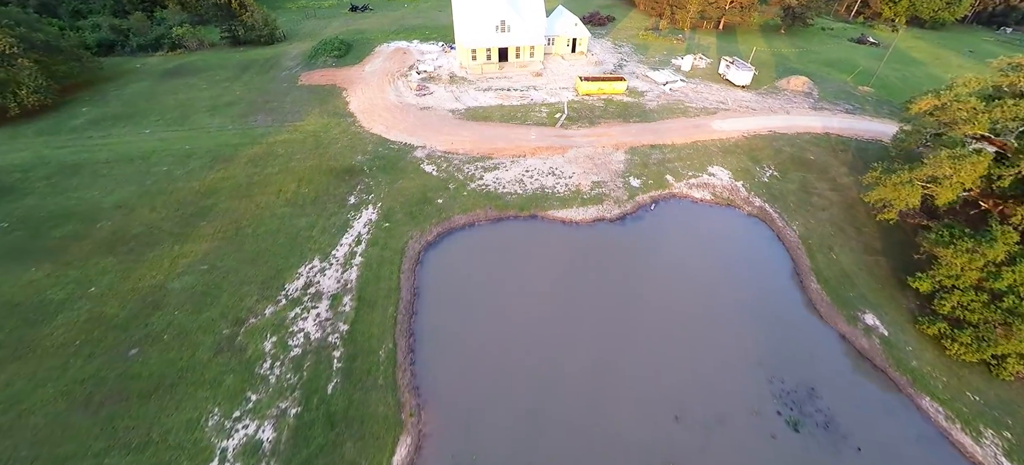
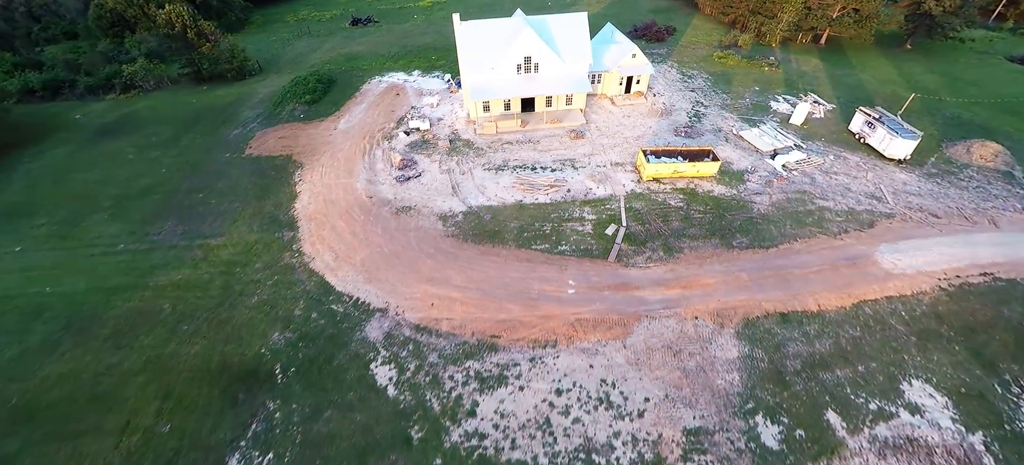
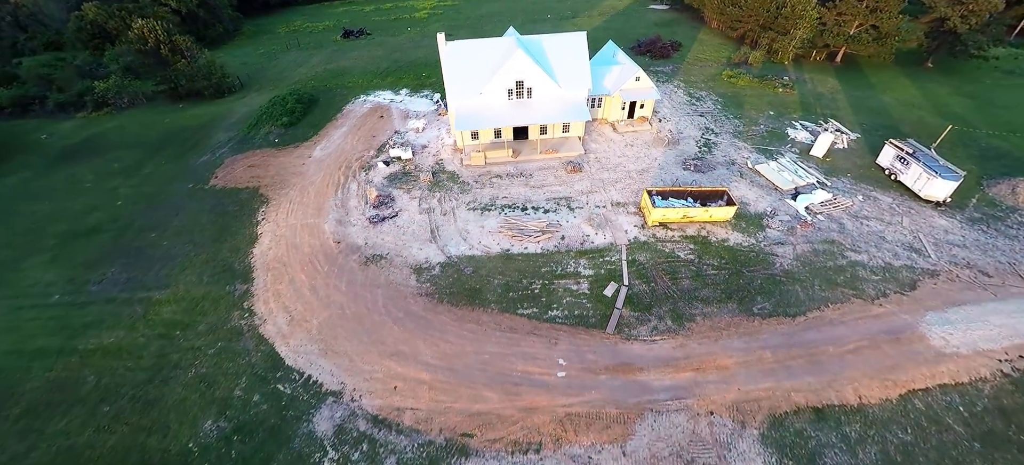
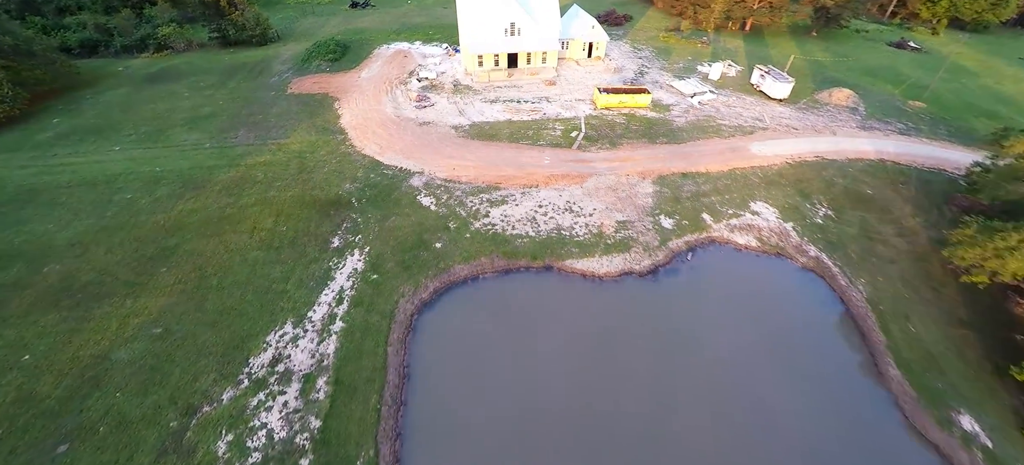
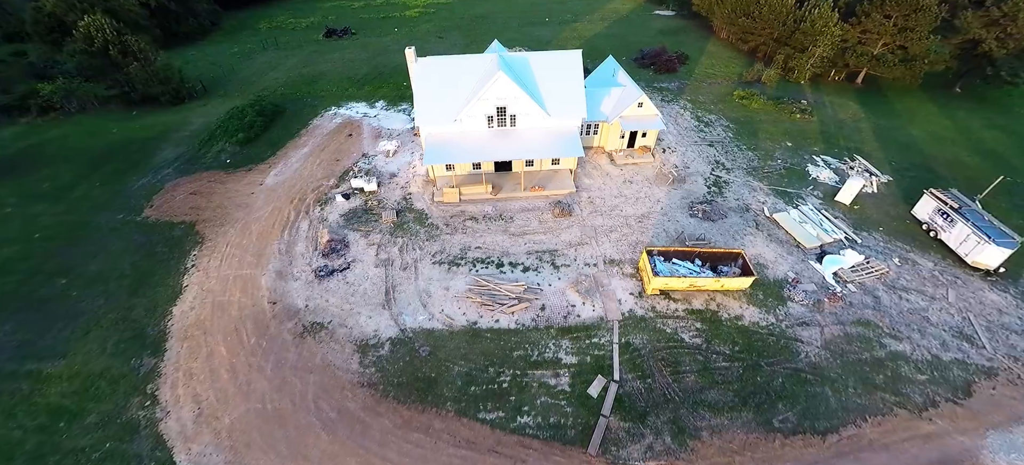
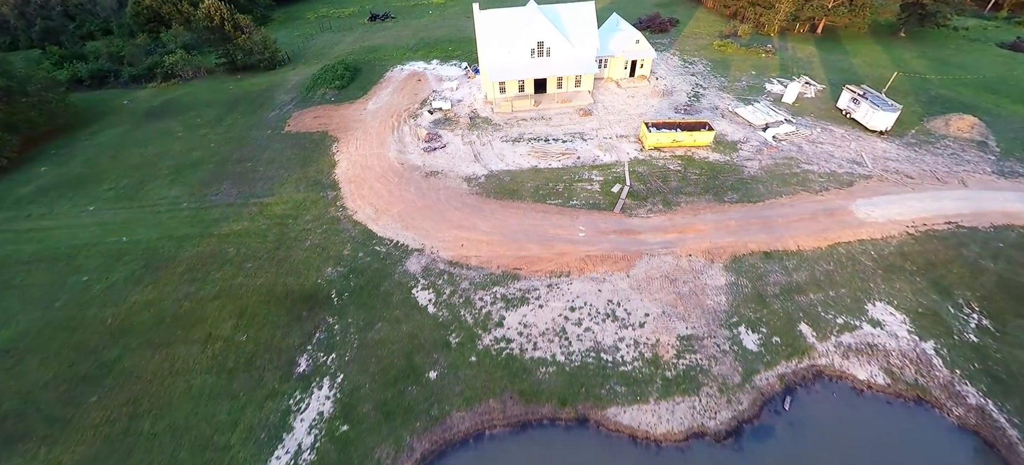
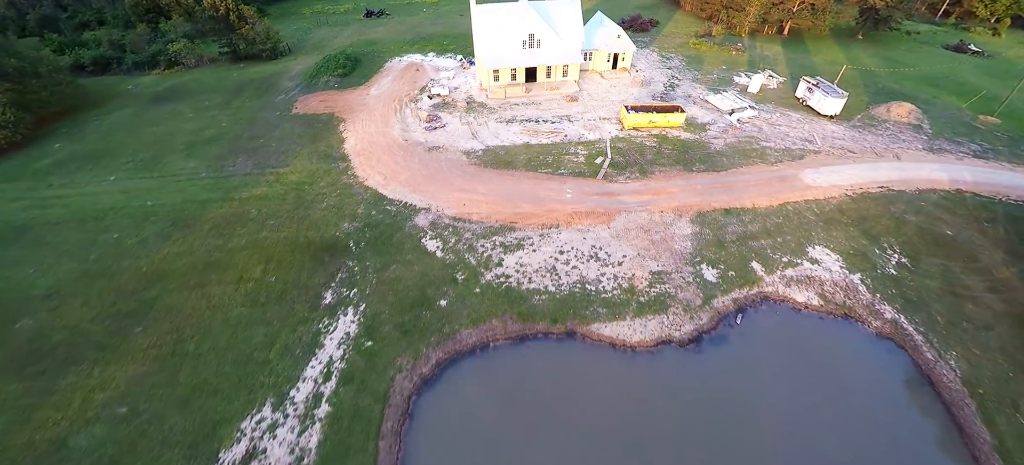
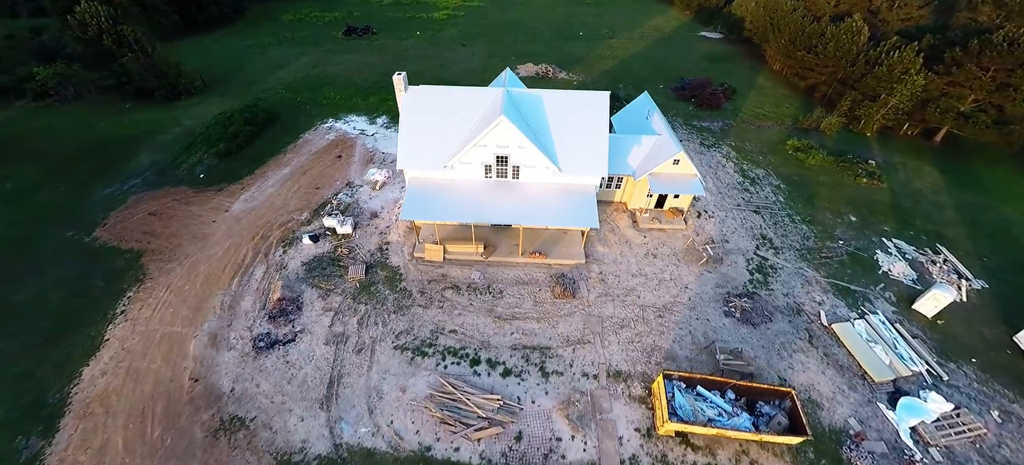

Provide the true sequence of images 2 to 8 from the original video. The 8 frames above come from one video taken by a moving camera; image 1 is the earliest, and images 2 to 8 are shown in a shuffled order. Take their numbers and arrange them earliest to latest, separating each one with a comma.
4, 7, 6, 2, 3, 5, 8
